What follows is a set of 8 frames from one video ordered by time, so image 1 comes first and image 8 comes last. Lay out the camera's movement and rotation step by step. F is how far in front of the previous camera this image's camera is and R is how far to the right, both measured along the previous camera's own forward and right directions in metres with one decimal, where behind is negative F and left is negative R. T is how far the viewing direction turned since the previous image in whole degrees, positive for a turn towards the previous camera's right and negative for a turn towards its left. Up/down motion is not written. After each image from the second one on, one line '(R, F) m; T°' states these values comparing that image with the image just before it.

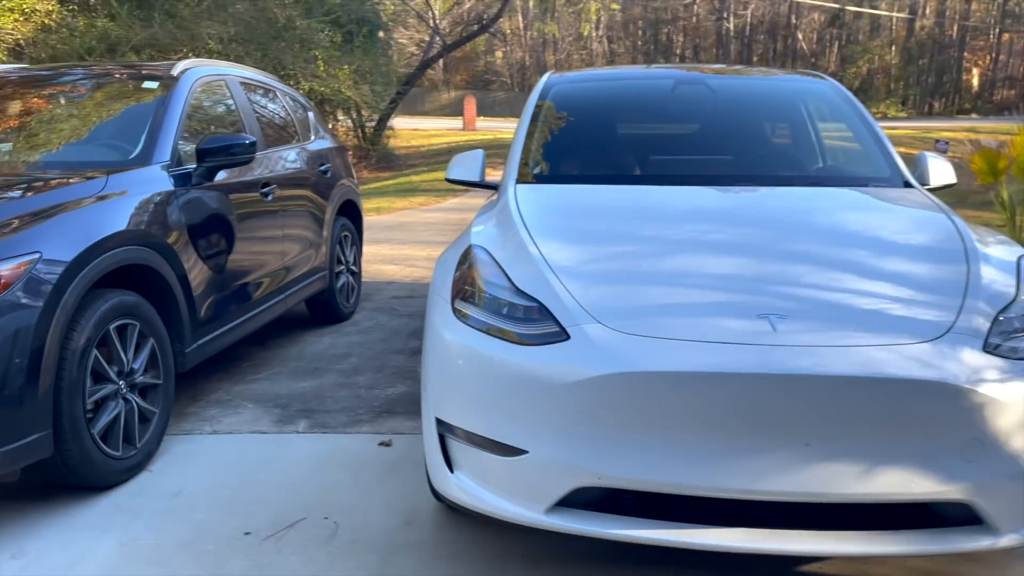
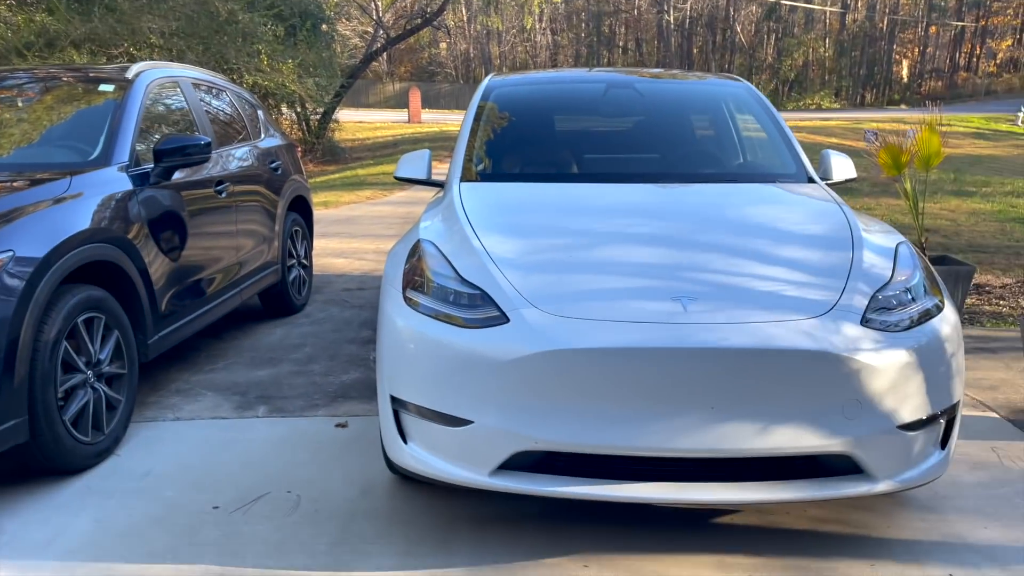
(0.0, -0.3) m; +4°
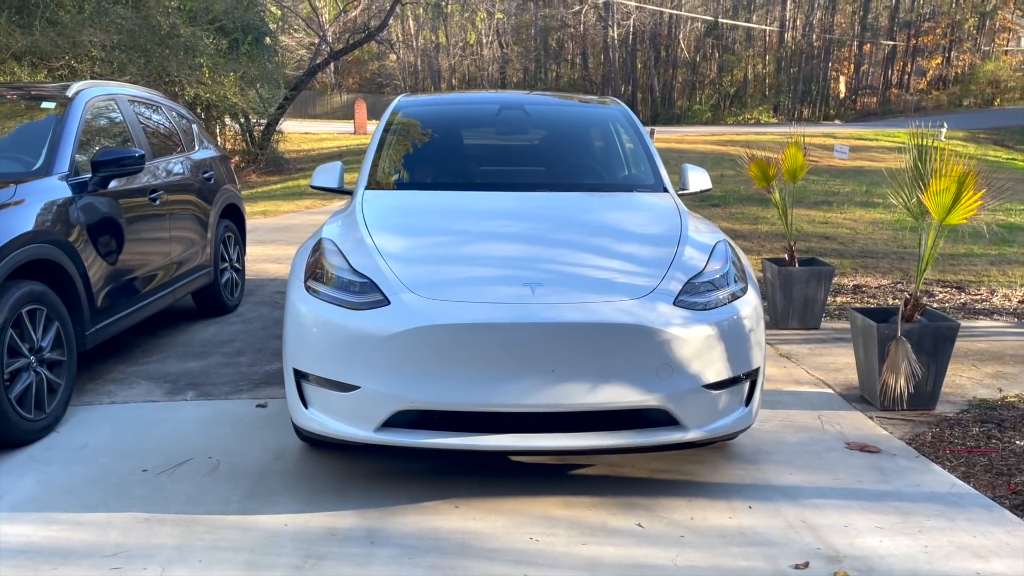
(+0.3, -0.6) m; +3°
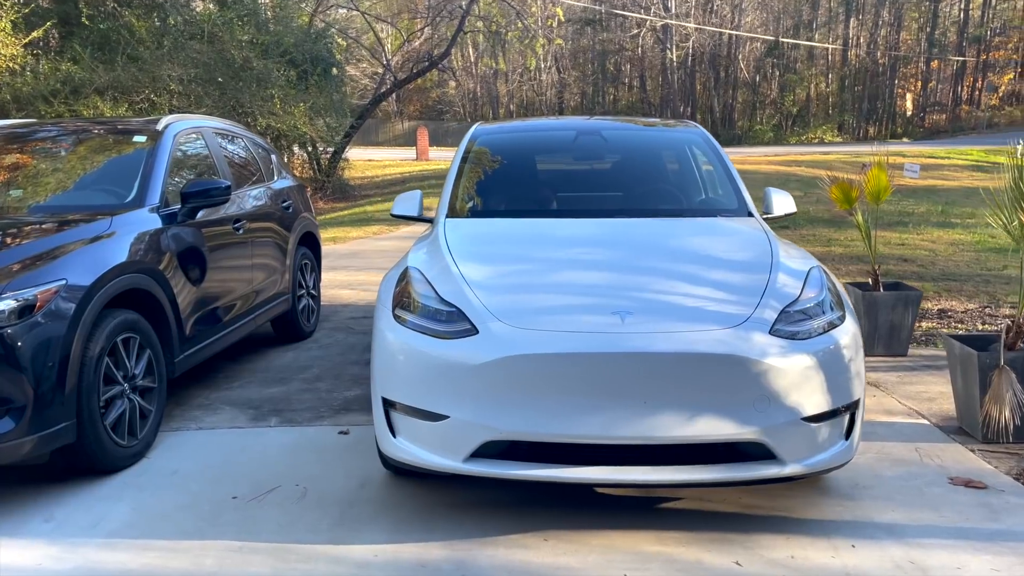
(-0.1, 0.0) m; -4°
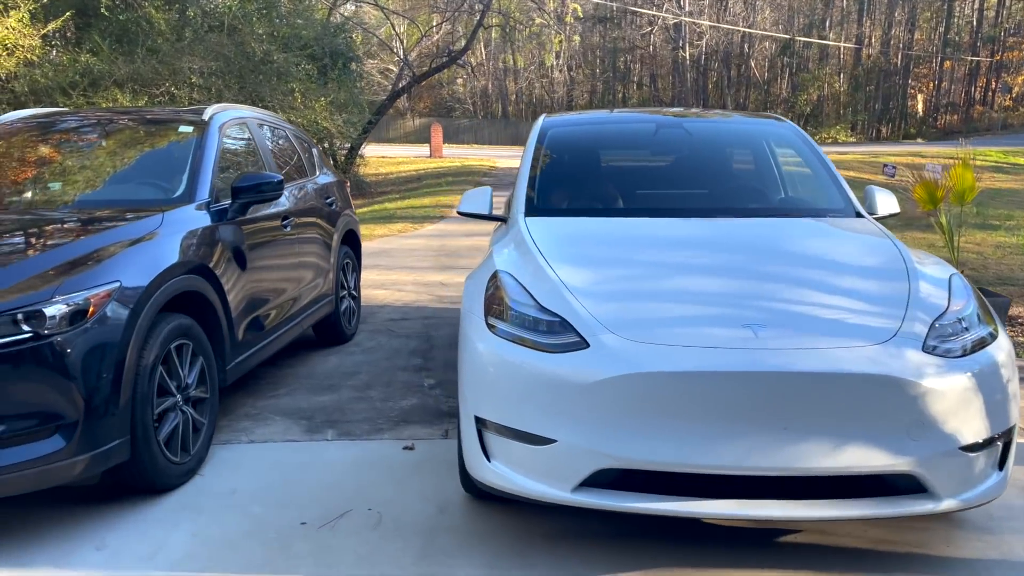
(-0.4, +0.3) m; 0°
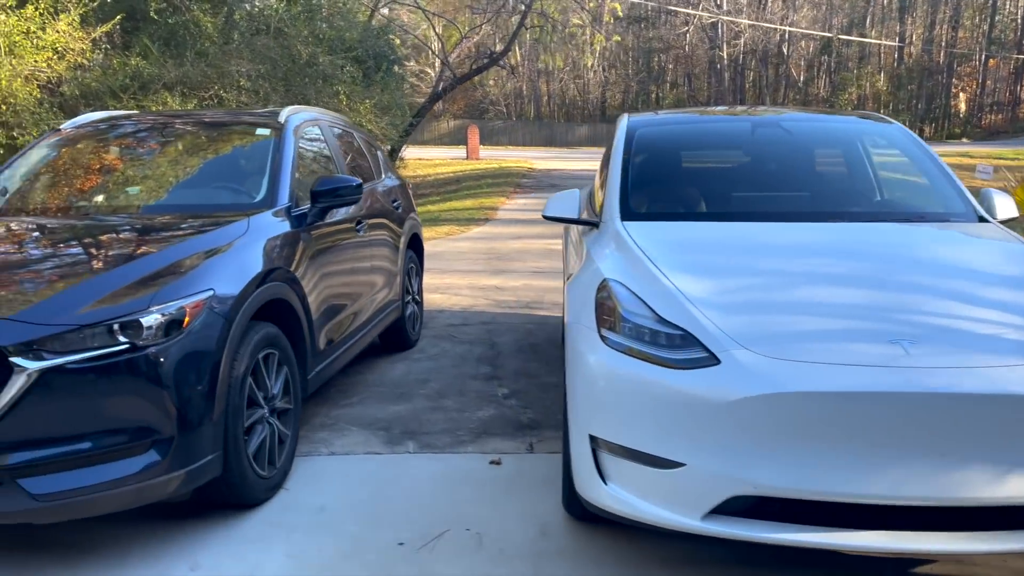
(-0.3, +0.2) m; -2°
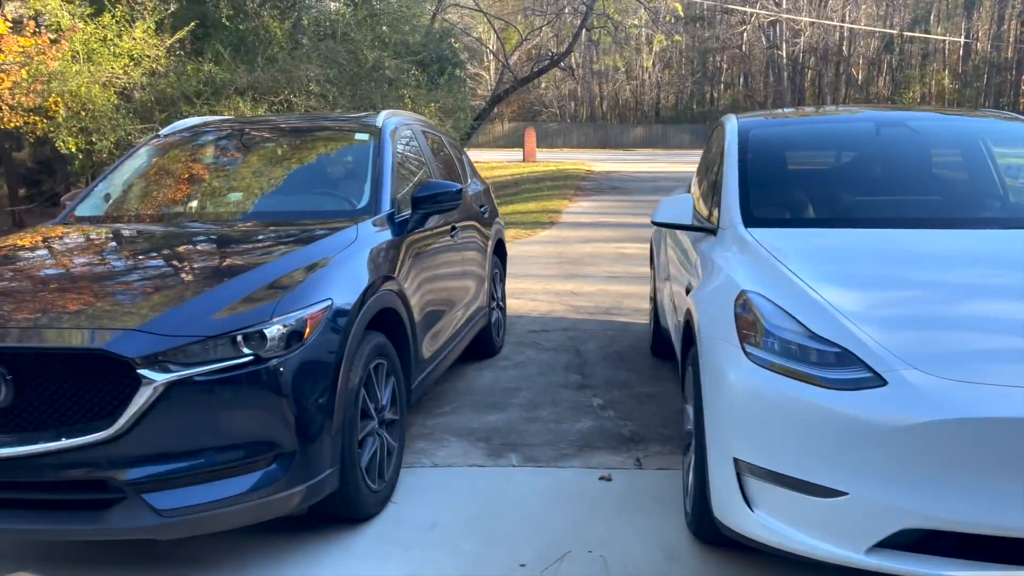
(-0.3, +0.1) m; -3°
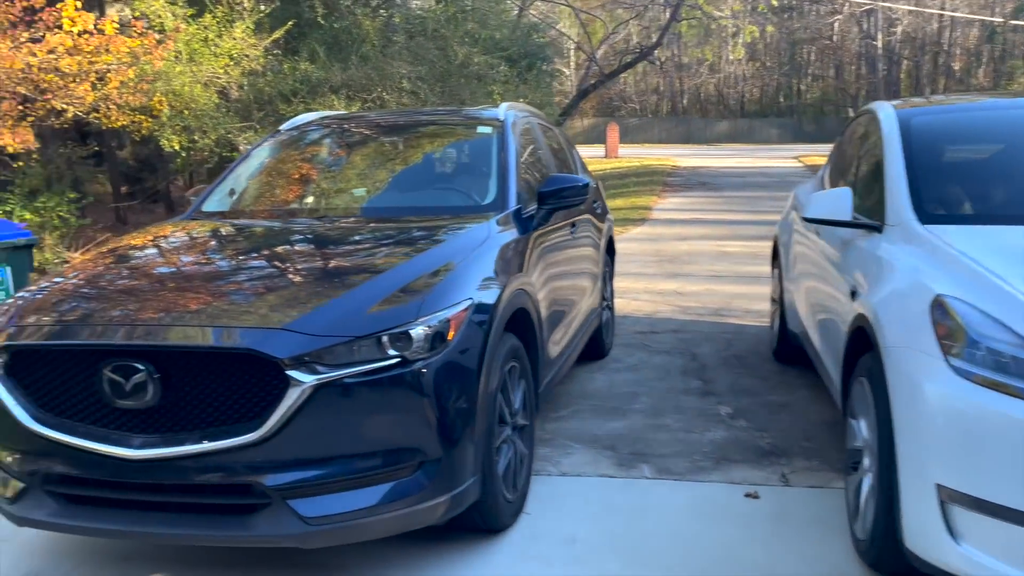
(-0.3, +0.2) m; -5°
